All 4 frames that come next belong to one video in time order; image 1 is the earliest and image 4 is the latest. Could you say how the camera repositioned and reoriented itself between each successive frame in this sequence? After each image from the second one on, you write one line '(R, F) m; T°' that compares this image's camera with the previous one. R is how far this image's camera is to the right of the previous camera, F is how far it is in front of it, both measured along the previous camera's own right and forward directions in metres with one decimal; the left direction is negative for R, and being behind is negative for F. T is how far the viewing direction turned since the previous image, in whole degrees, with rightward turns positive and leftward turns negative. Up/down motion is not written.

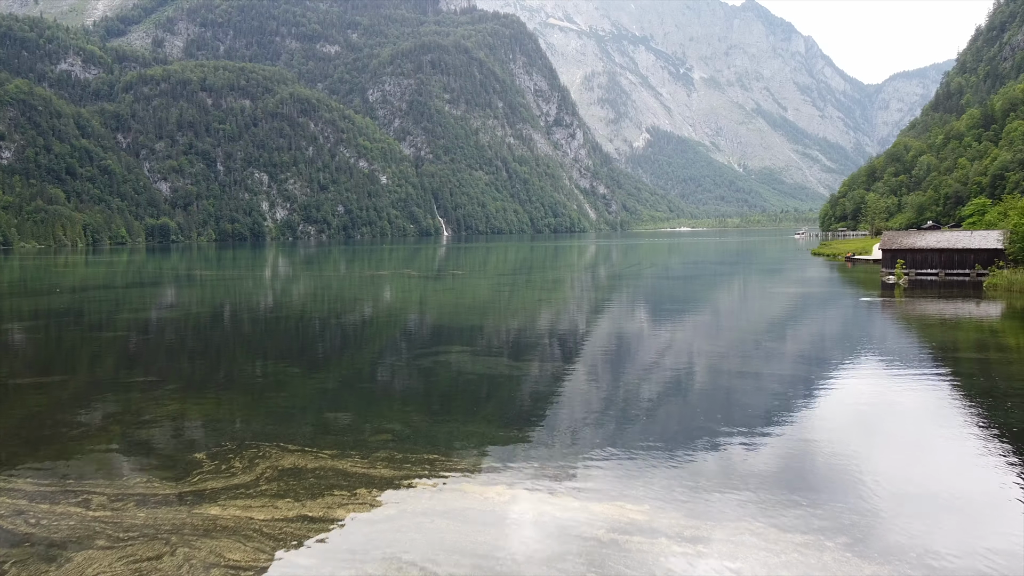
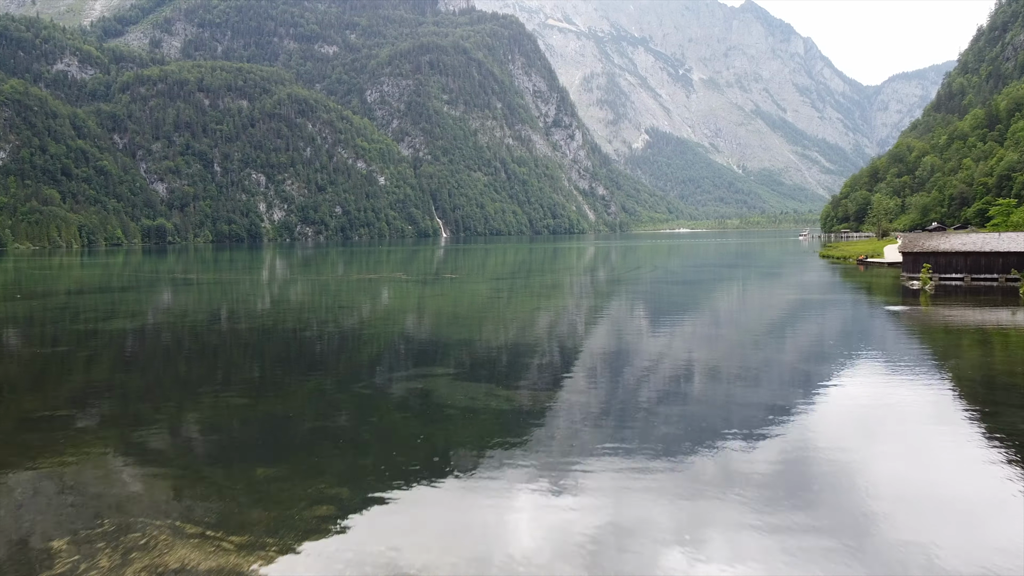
(0.0, +0.2) m; 0°
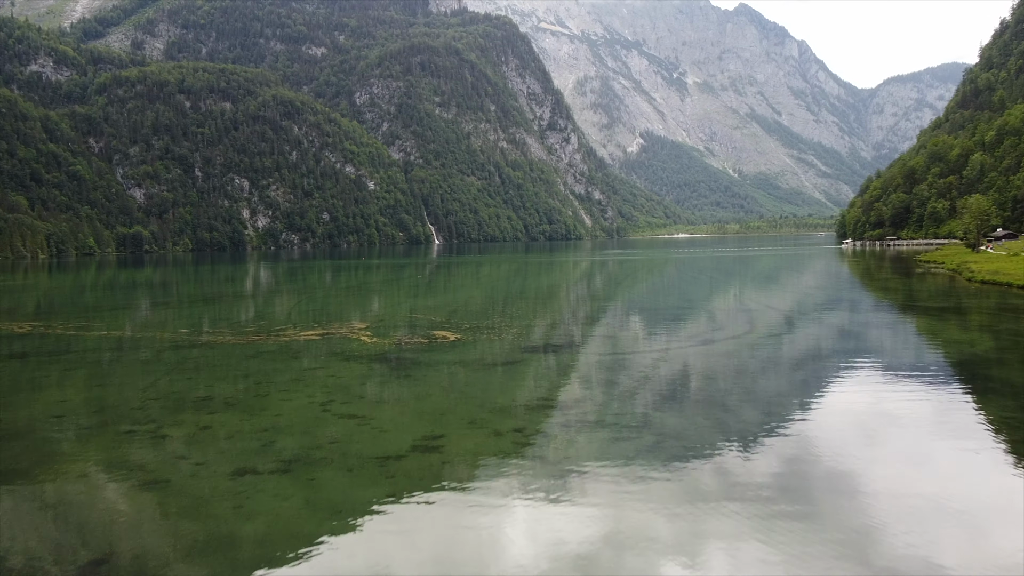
(-0.2, +1.6) m; +1°
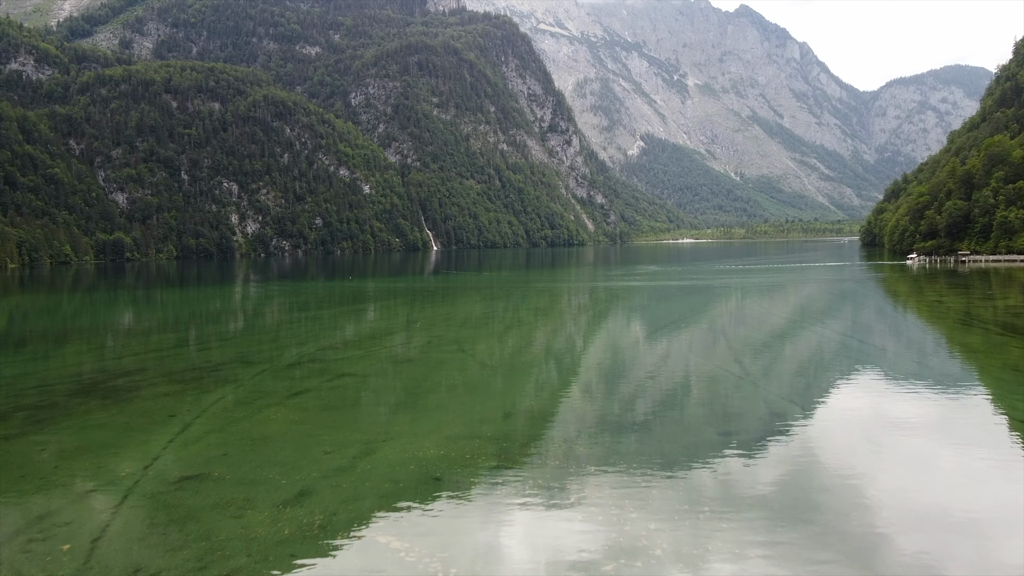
(-0.2, +1.7) m; 0°
